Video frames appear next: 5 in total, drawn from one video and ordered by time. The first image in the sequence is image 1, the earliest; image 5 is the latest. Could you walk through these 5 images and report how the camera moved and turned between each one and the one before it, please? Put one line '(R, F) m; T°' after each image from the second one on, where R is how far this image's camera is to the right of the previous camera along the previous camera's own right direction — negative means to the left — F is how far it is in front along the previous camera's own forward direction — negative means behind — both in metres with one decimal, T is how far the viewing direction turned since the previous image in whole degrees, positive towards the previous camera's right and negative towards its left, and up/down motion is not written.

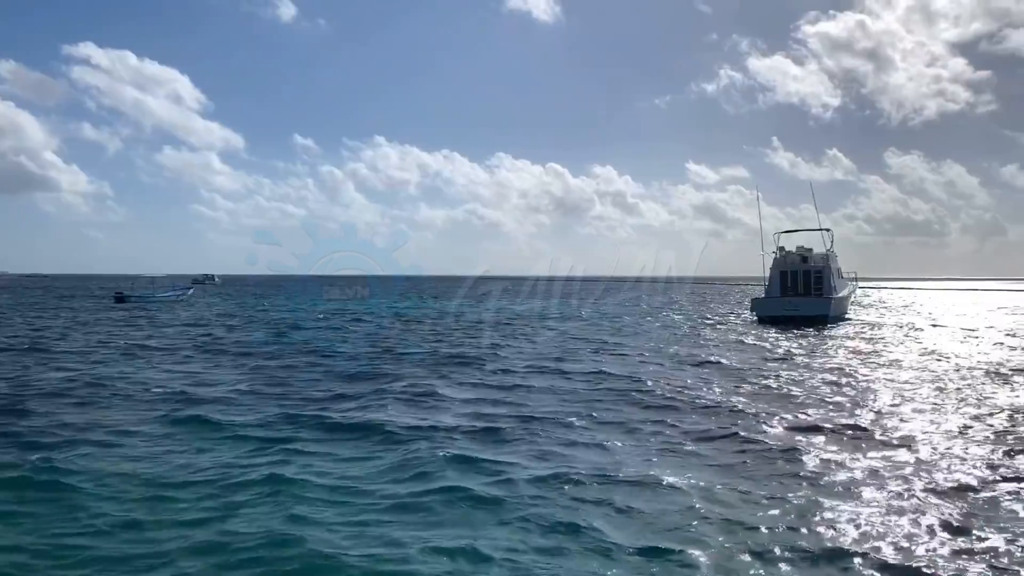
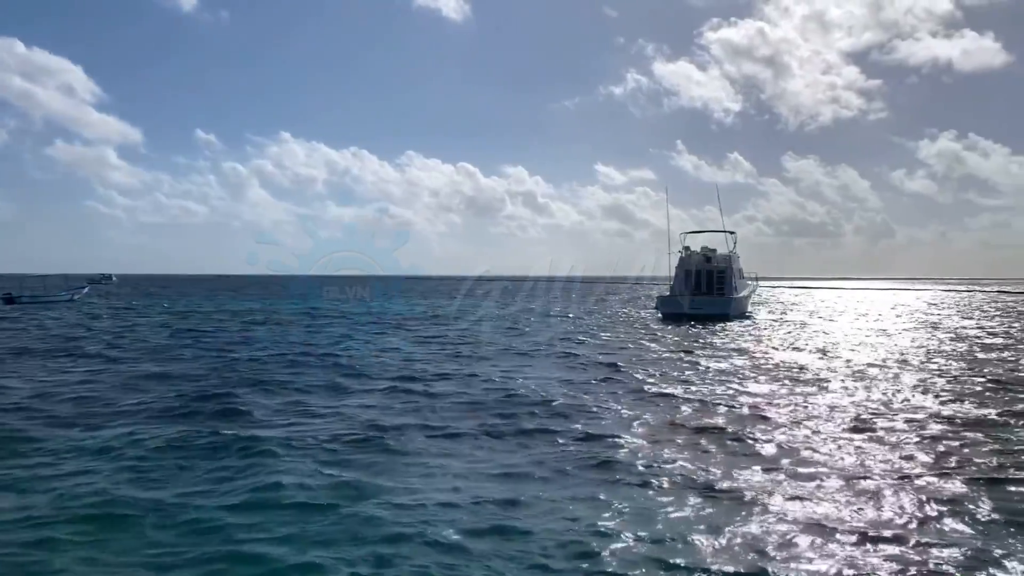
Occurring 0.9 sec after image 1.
(-0.1, -0.2) m; +6°
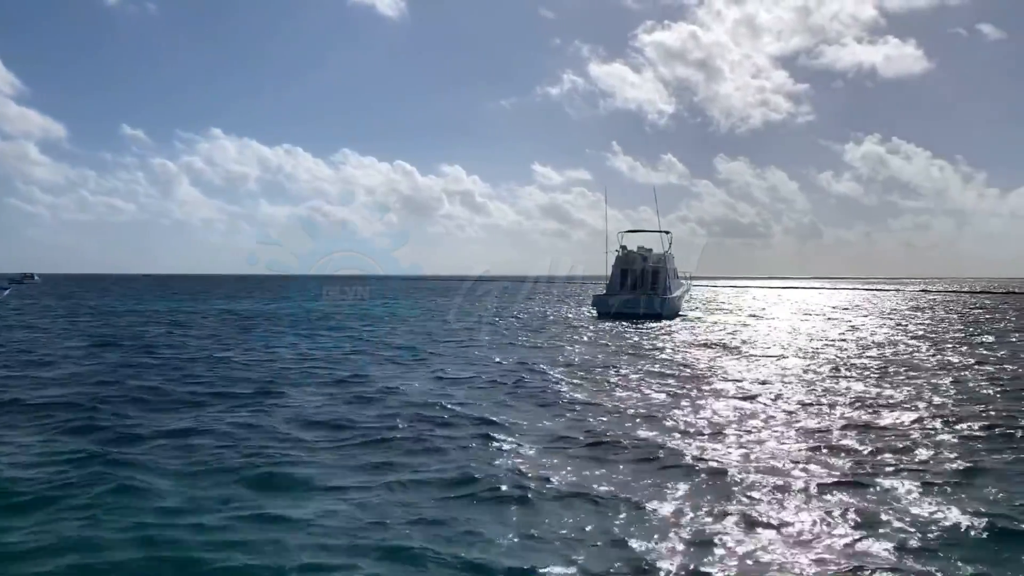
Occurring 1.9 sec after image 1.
(-0.1, -0.2) m; +4°
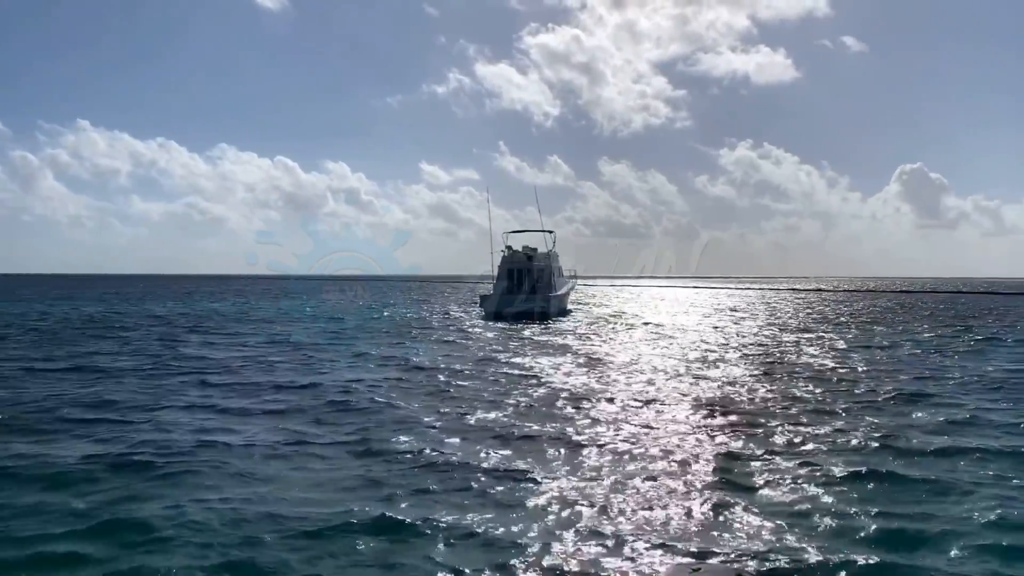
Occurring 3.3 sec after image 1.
(0.0, +0.2) m; +7°
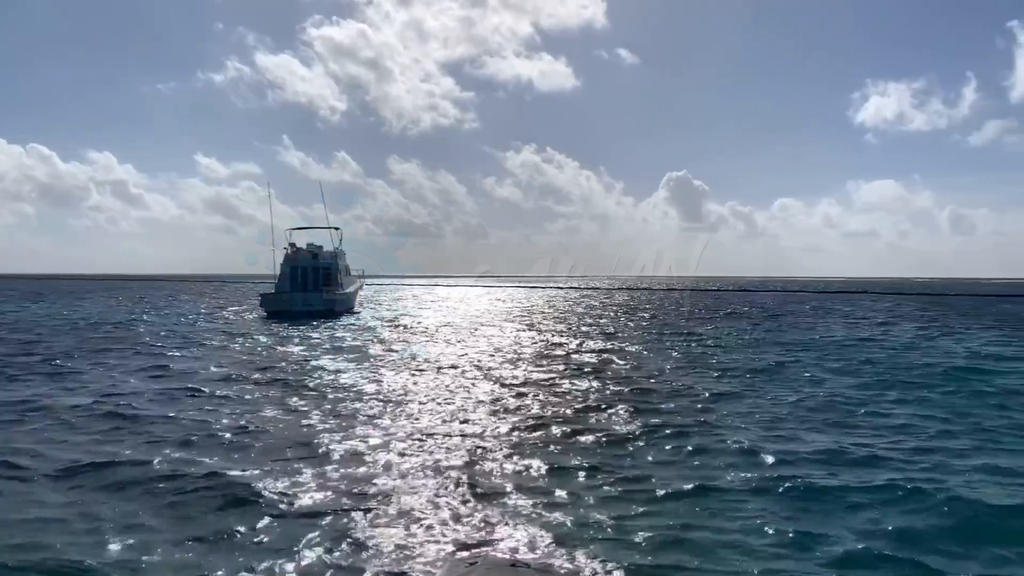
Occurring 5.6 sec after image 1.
(+0.1, +0.5) m; +14°
